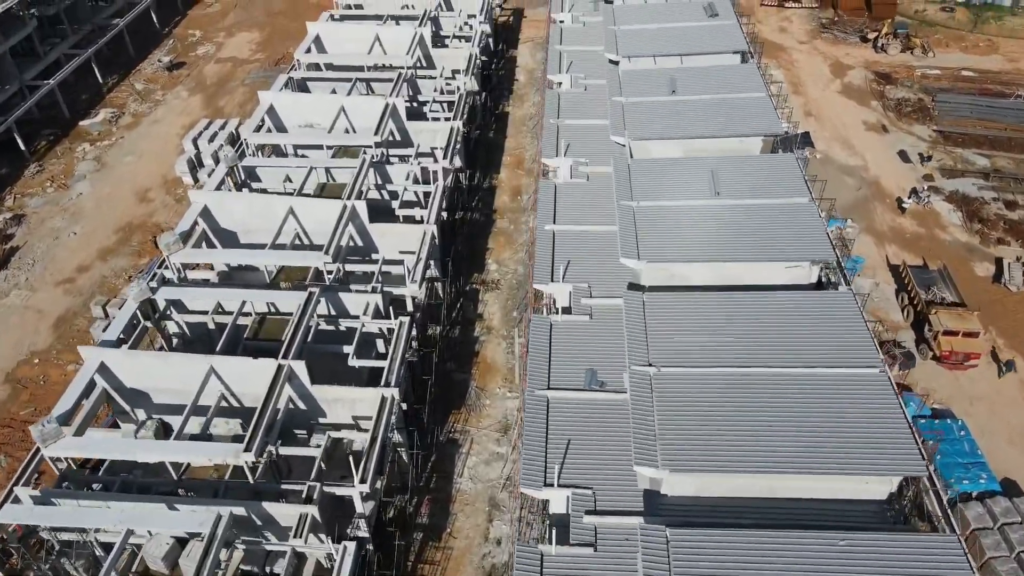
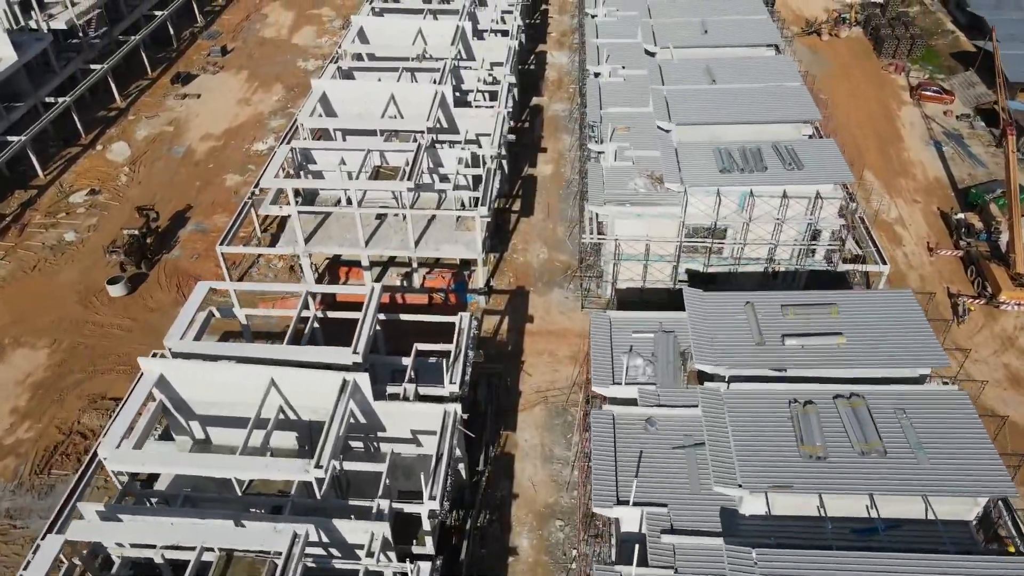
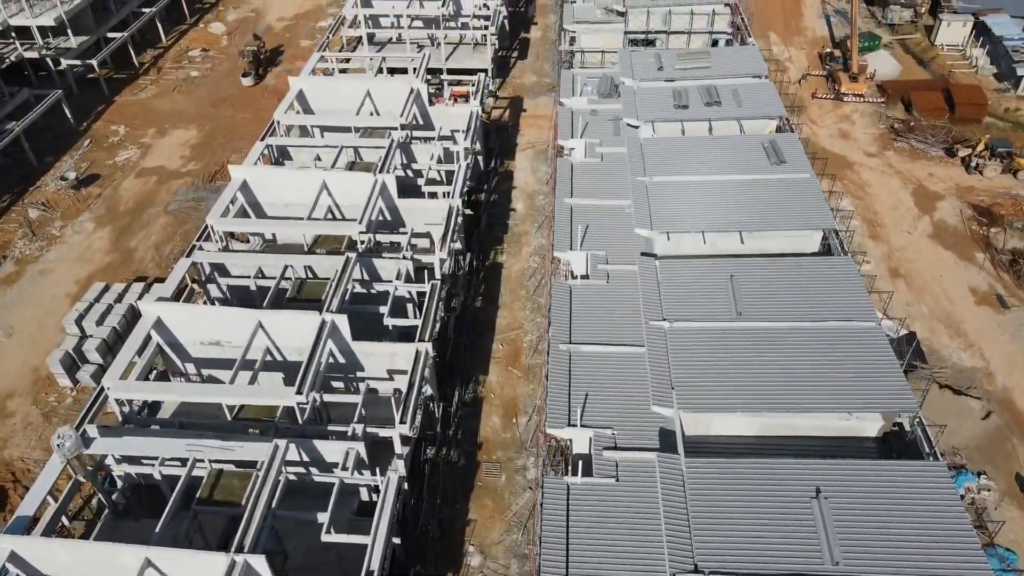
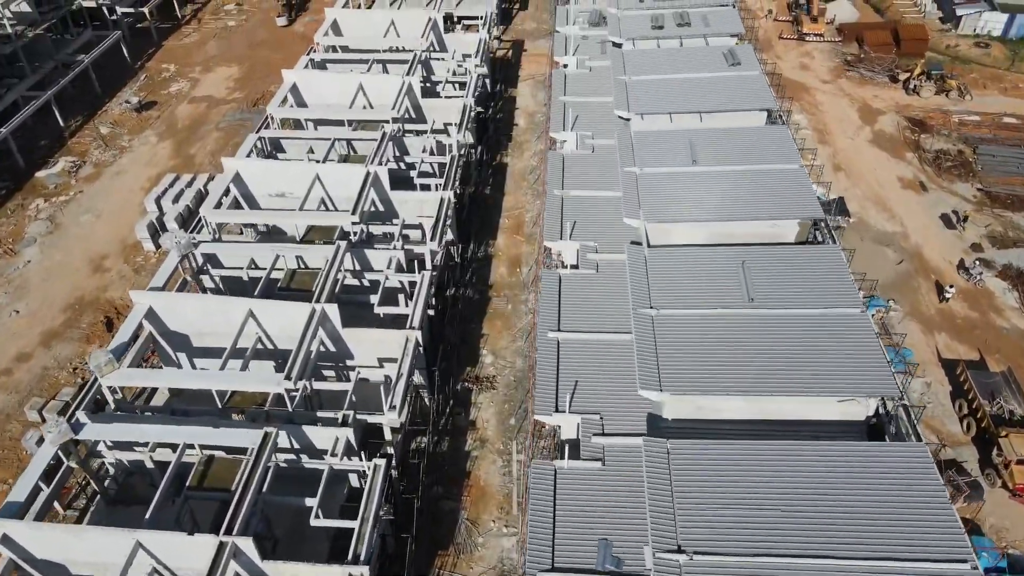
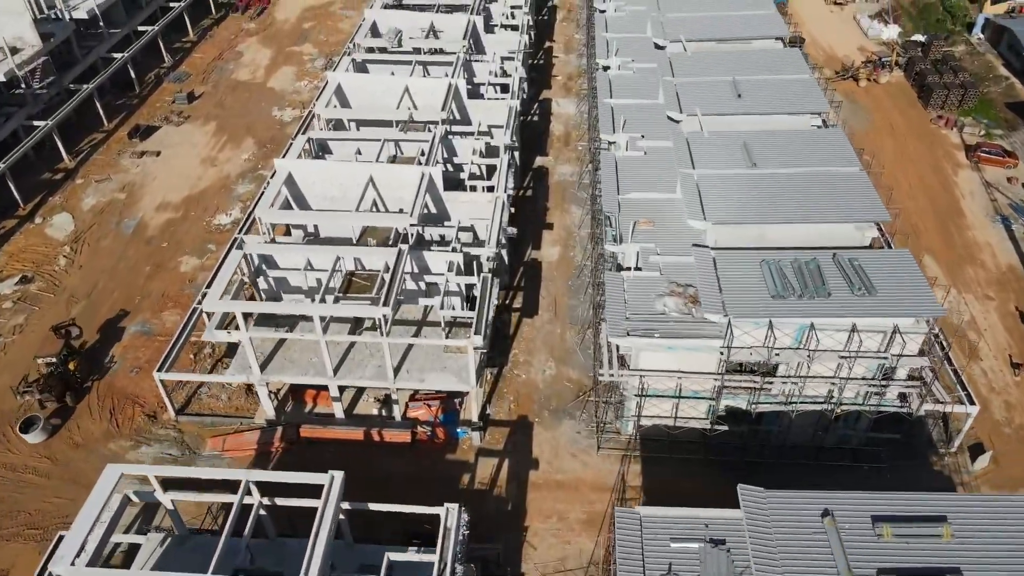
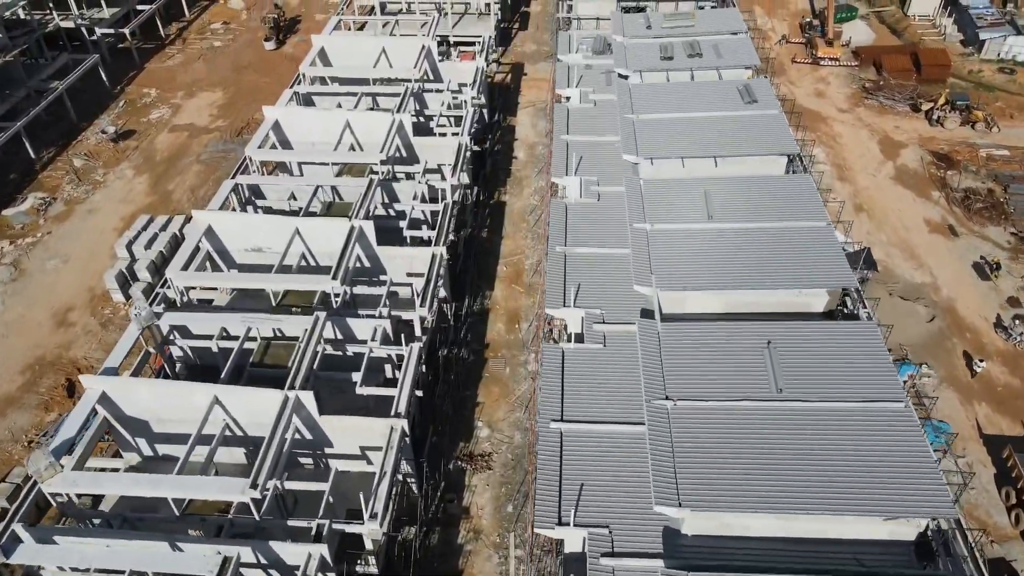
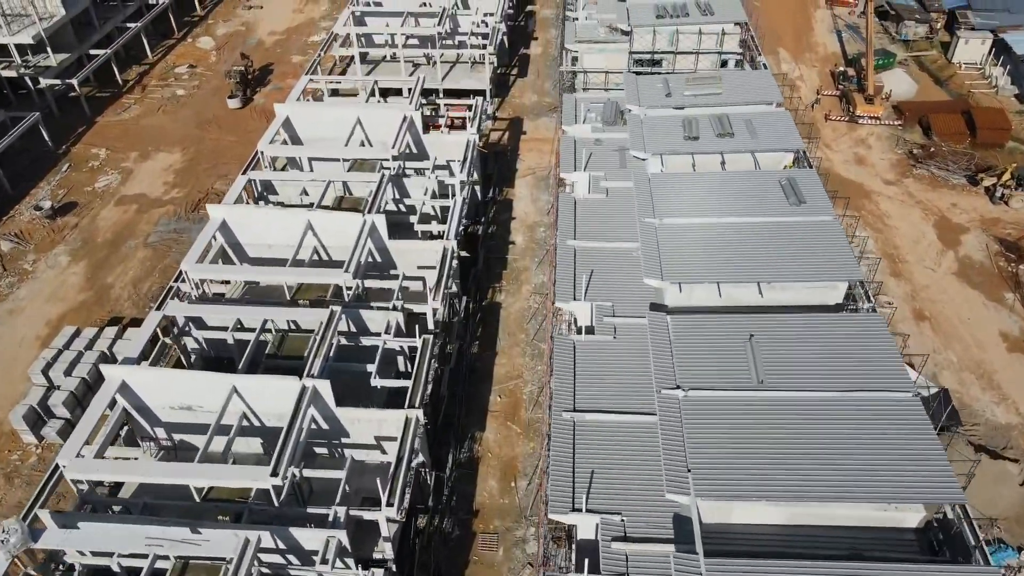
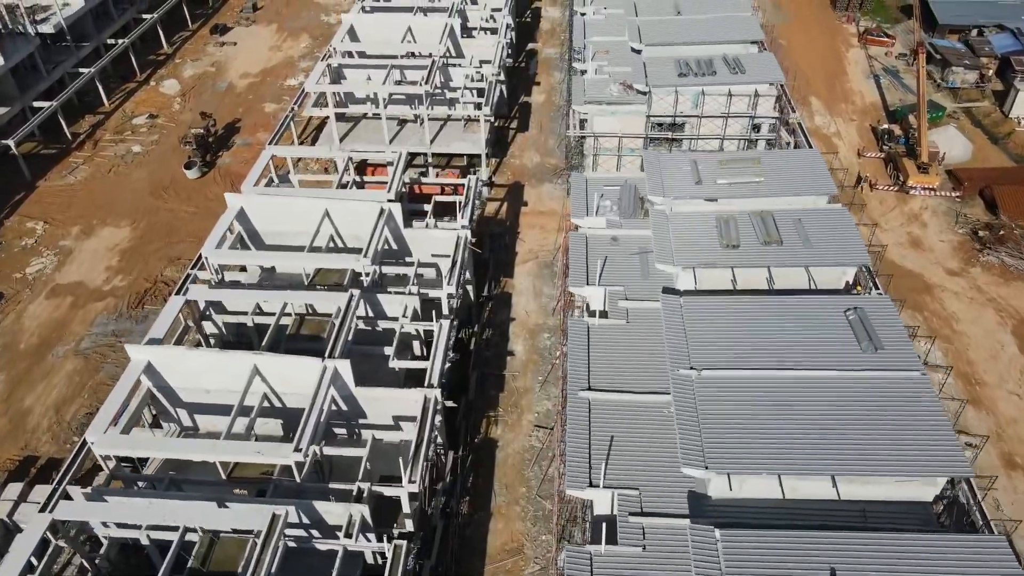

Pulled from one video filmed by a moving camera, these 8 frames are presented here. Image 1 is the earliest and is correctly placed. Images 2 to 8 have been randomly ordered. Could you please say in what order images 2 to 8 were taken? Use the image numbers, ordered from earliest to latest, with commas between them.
4, 6, 3, 7, 8, 2, 5
